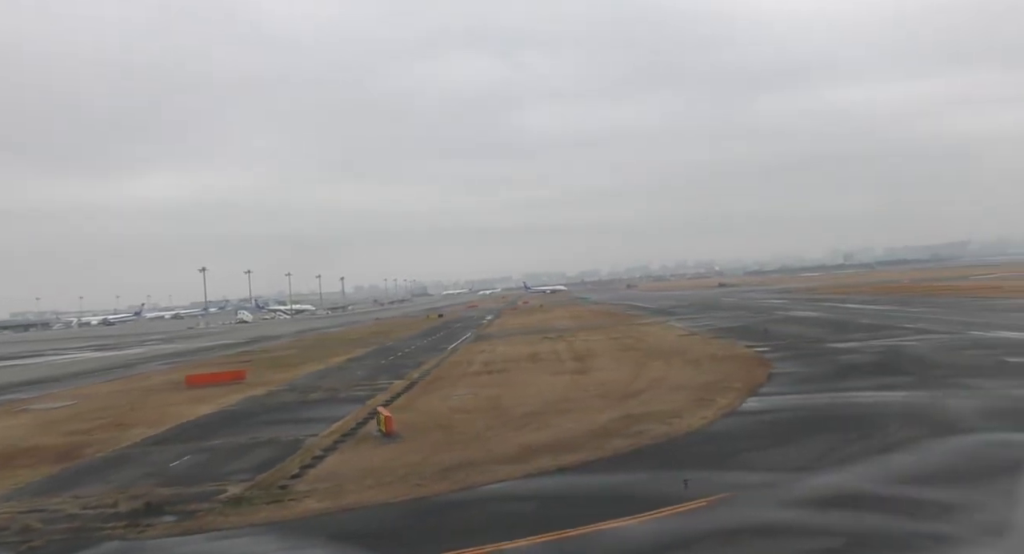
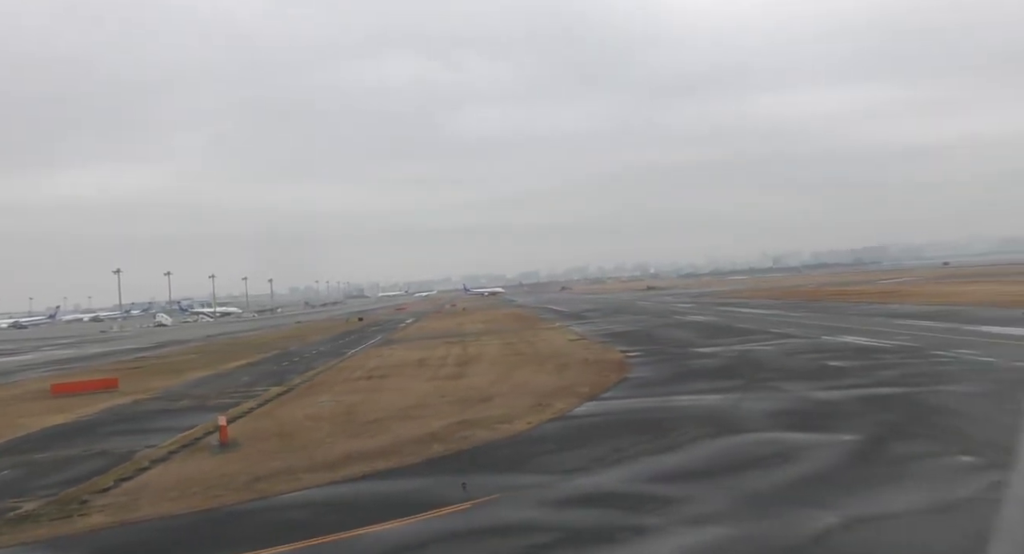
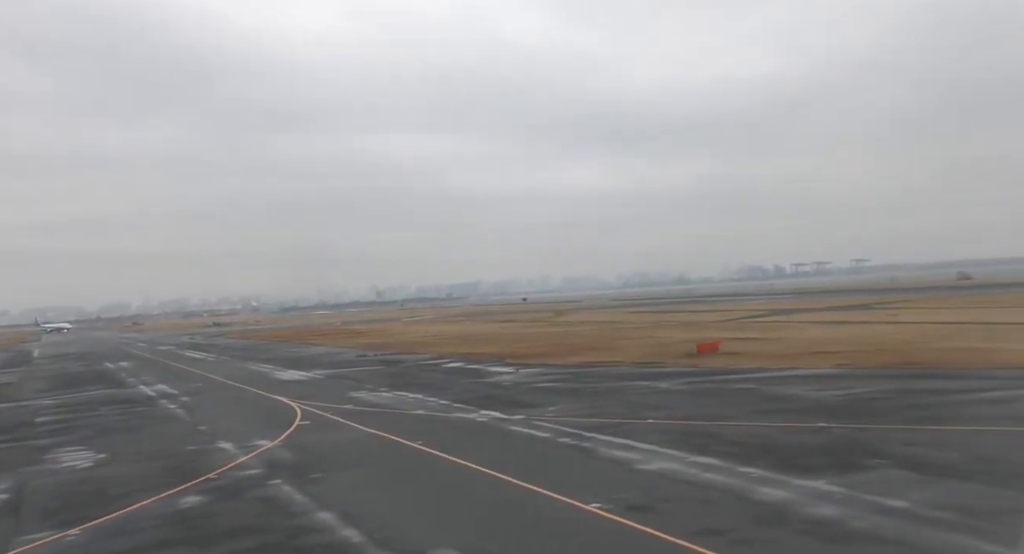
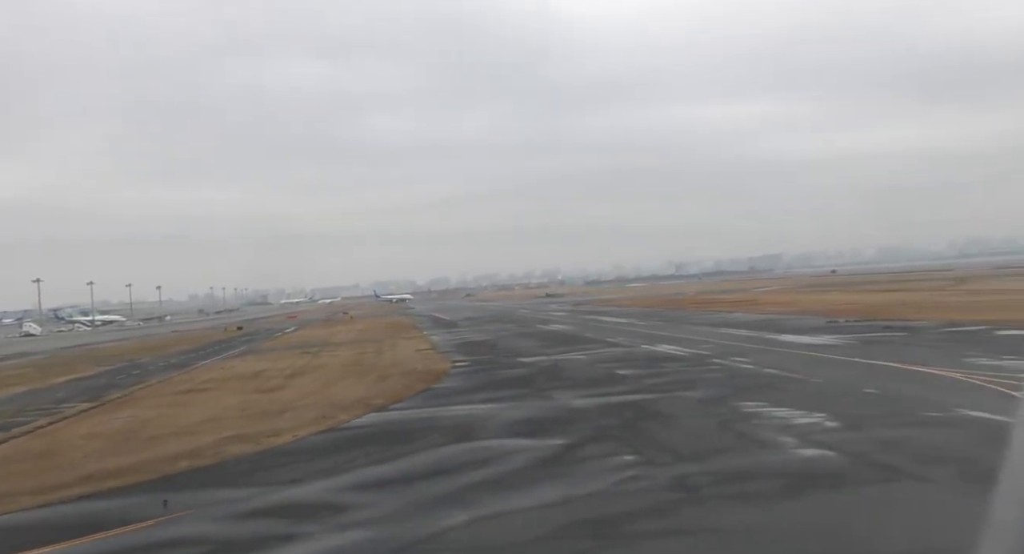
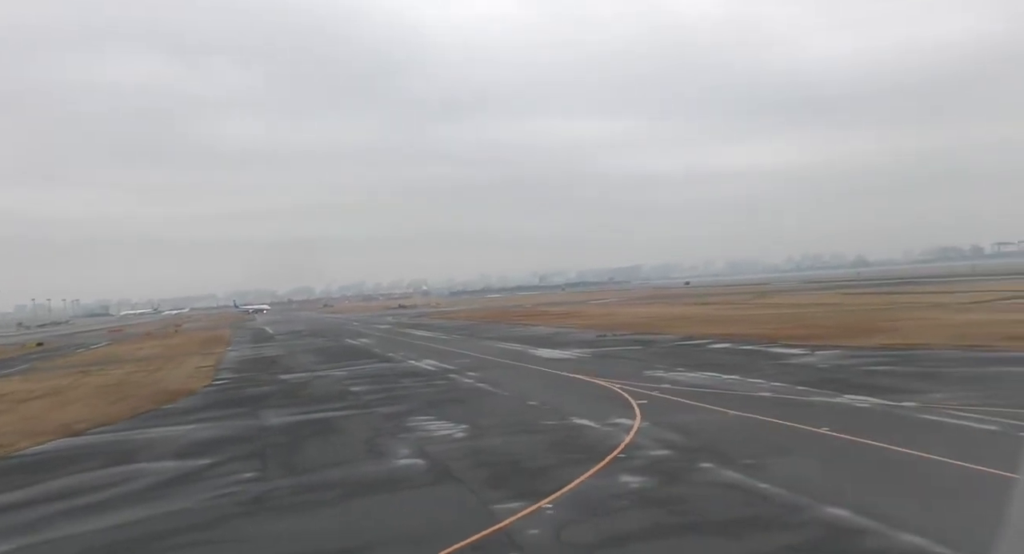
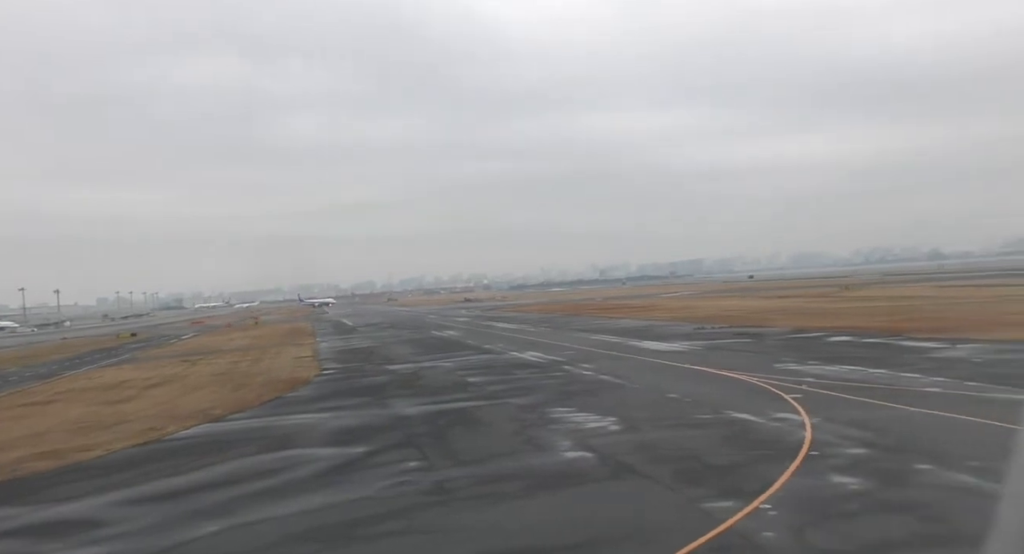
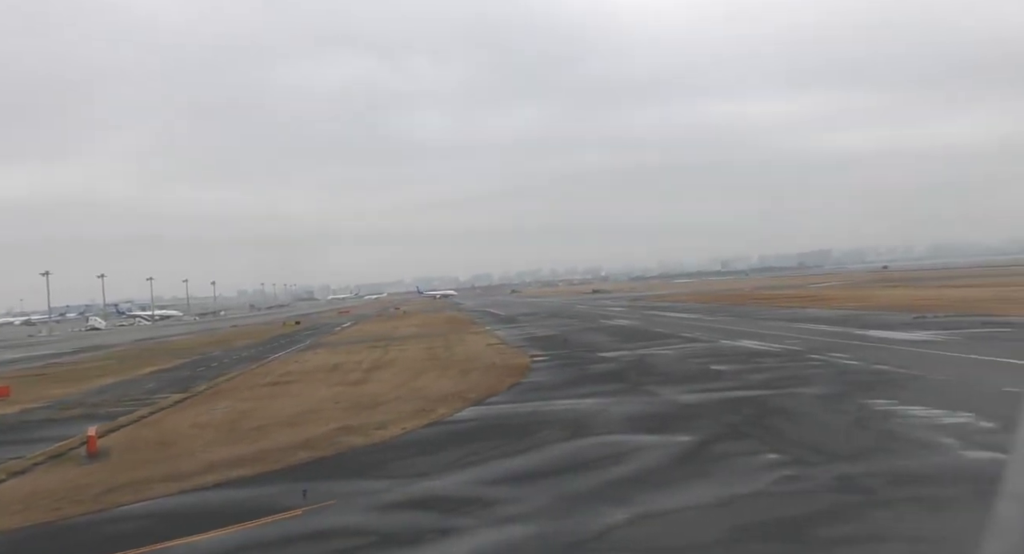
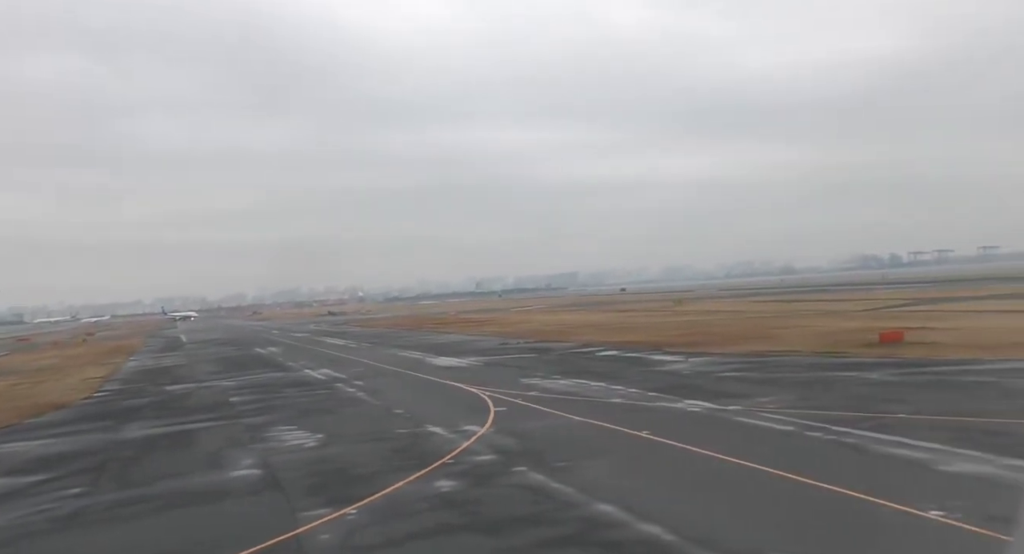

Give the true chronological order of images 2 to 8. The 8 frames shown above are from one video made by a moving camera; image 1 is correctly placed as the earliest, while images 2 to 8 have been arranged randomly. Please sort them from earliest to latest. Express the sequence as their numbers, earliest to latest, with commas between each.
2, 7, 4, 6, 5, 8, 3
